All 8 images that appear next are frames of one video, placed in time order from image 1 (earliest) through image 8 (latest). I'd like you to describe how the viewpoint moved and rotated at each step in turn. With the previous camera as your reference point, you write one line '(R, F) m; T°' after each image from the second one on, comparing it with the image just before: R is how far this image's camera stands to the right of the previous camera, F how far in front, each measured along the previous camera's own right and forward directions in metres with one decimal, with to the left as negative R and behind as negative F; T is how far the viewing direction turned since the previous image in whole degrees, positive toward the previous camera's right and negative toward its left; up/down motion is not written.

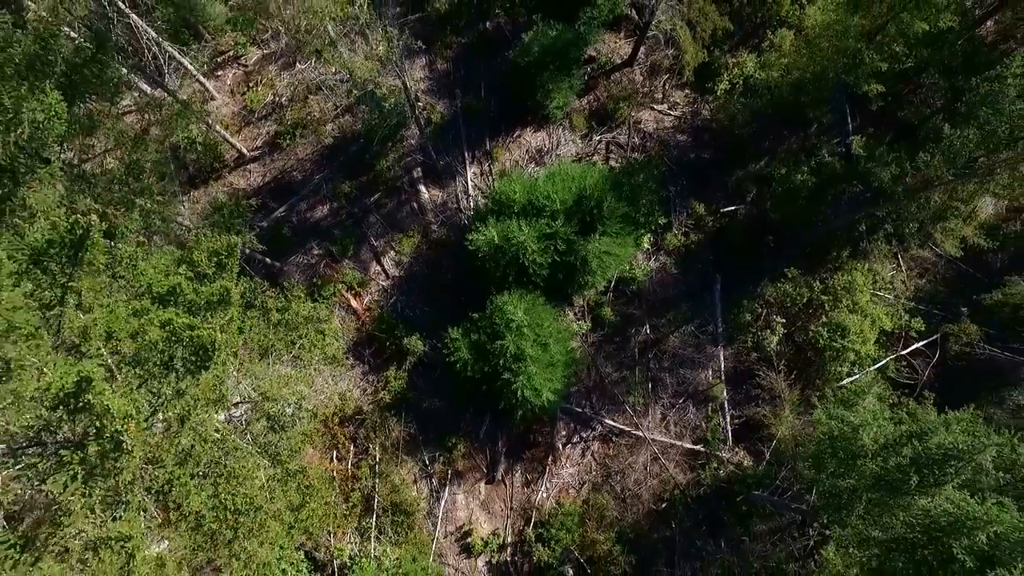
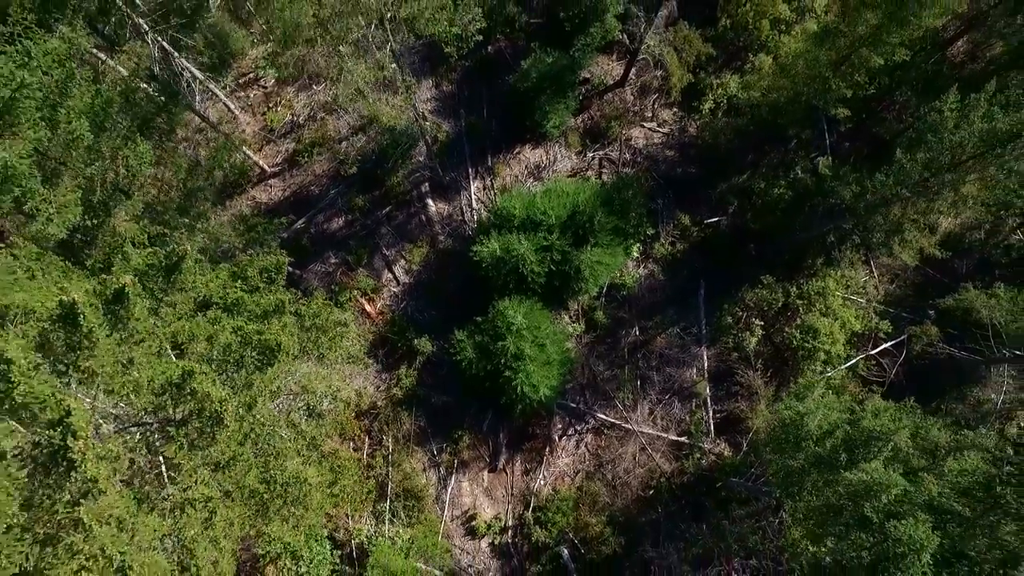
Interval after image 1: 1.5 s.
(0.0, -1.5) m; 0°
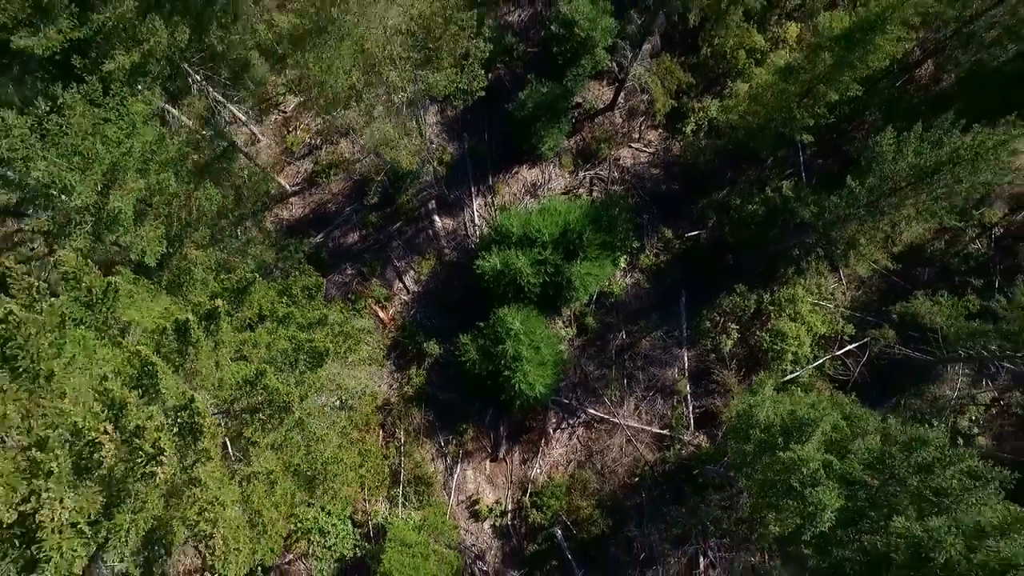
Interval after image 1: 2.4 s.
(0.0, -1.9) m; 0°
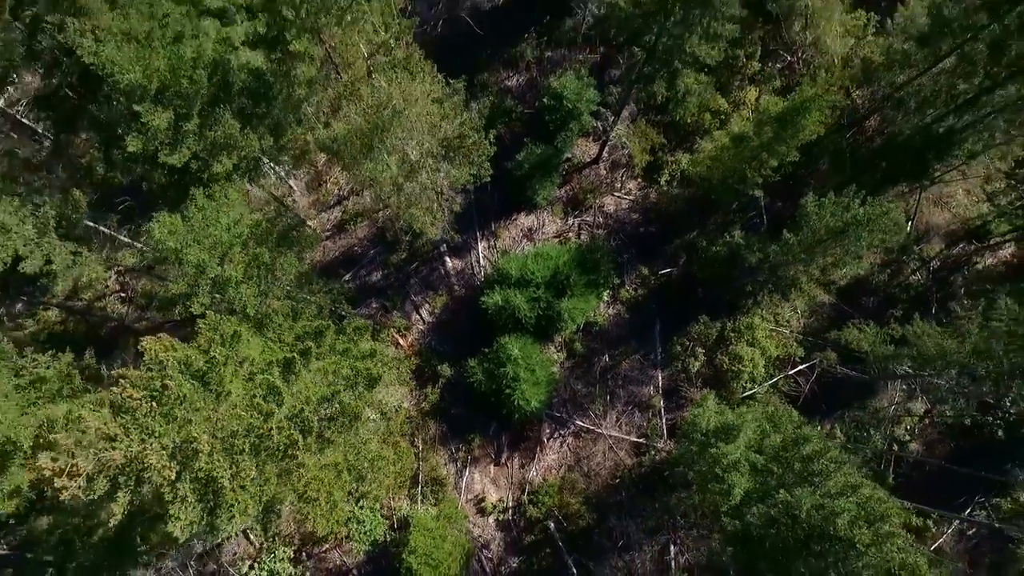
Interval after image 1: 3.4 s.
(0.0, -3.6) m; 0°
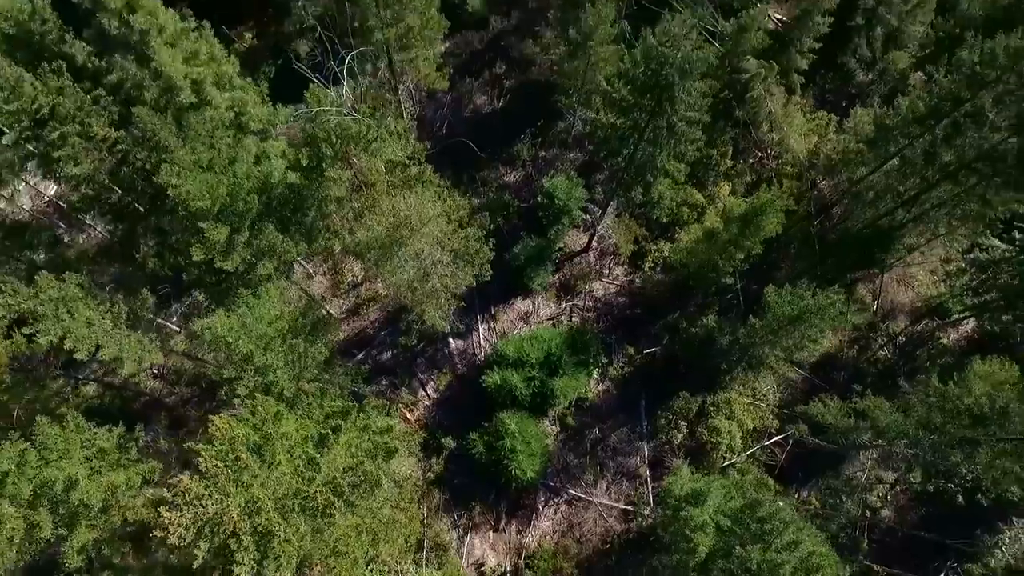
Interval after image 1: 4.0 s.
(+0.1, -2.5) m; 0°
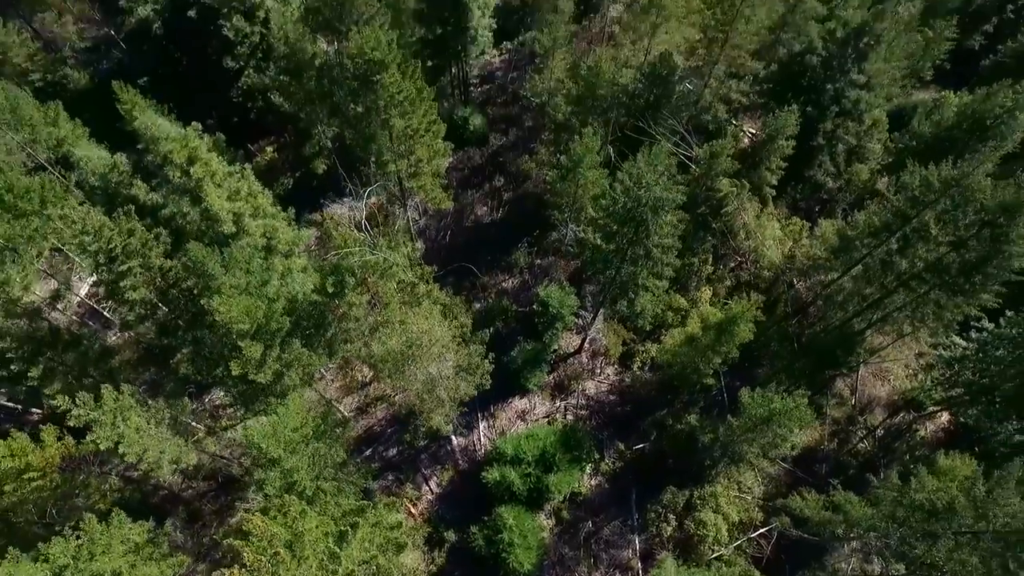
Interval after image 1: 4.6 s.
(+0.1, -2.4) m; 0°
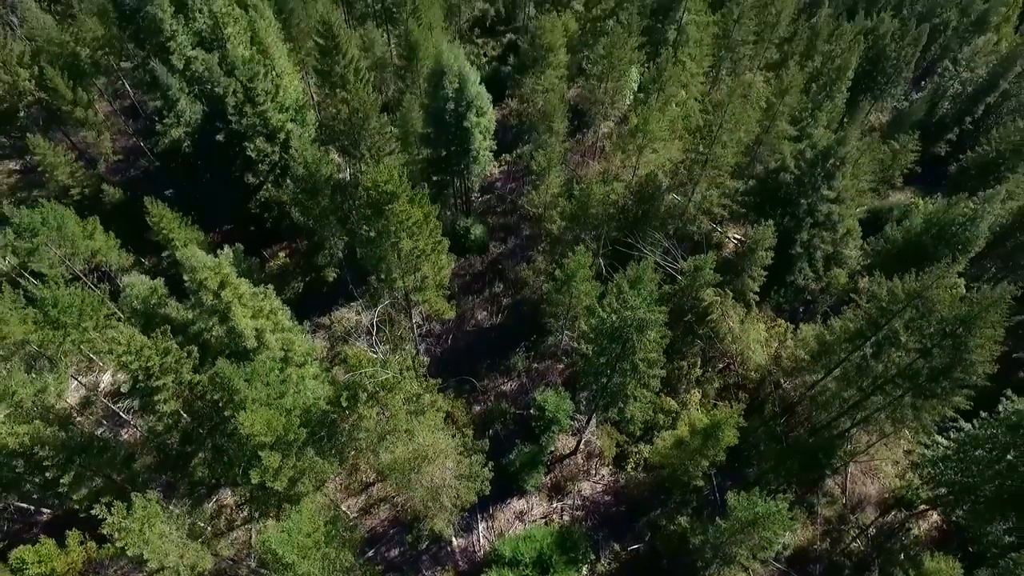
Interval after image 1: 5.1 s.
(0.0, -2.0) m; 0°
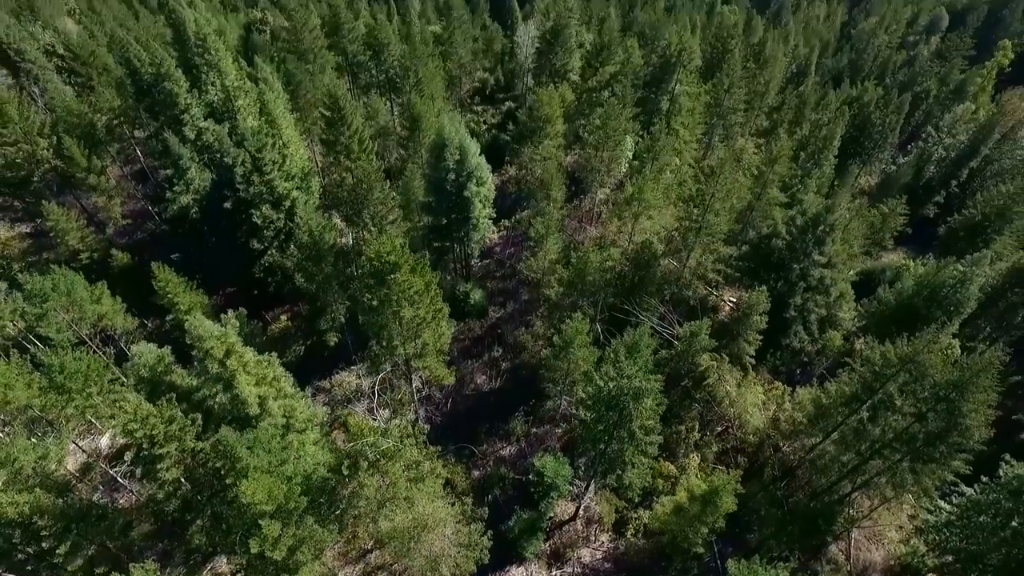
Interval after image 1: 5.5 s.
(0.0, -0.6) m; 0°
